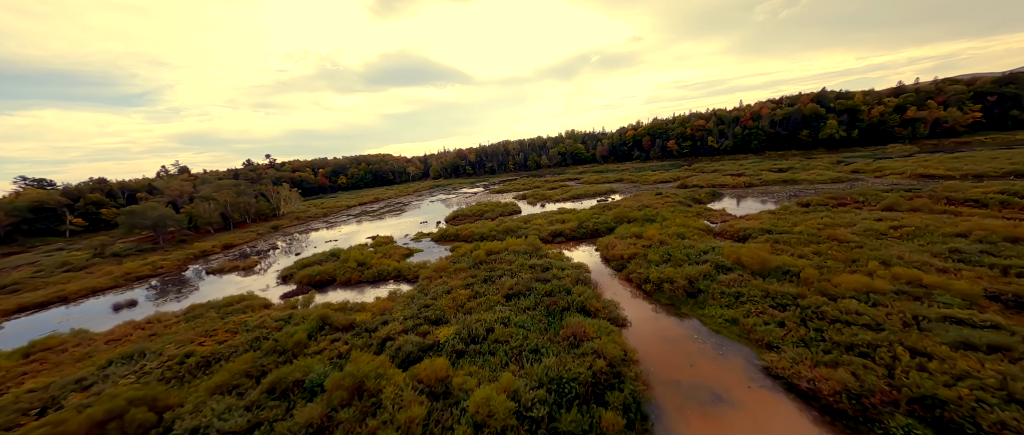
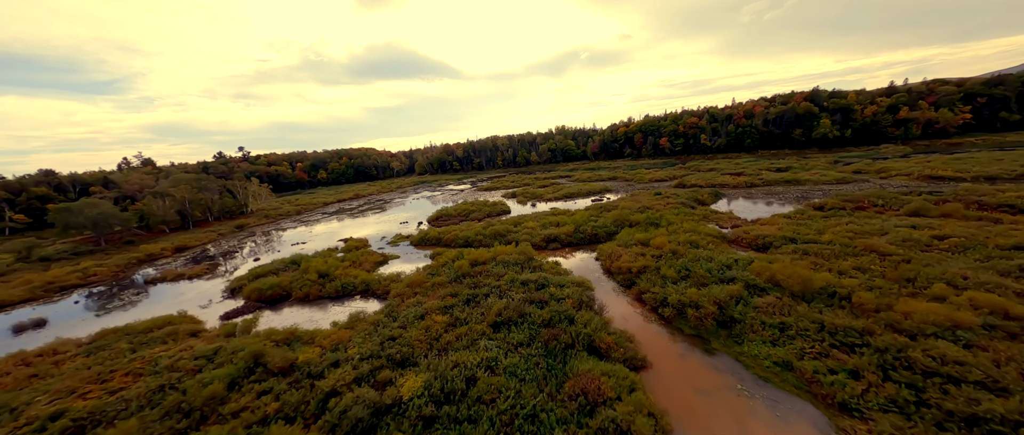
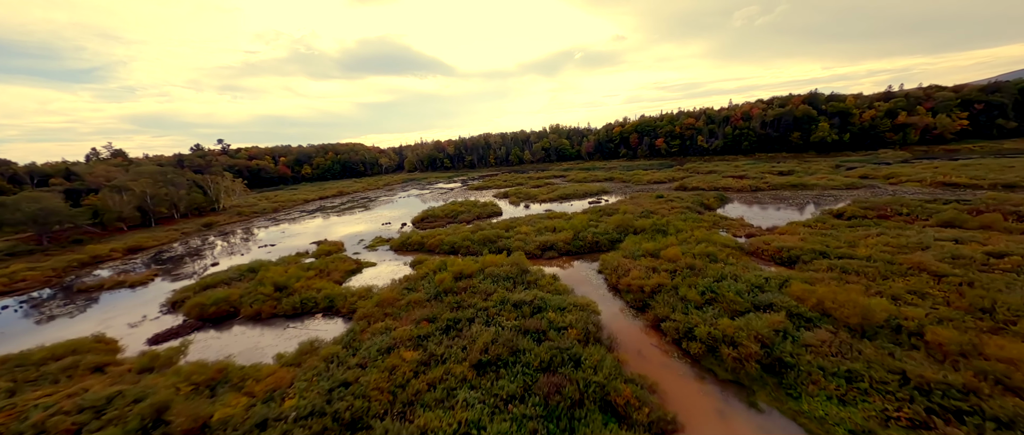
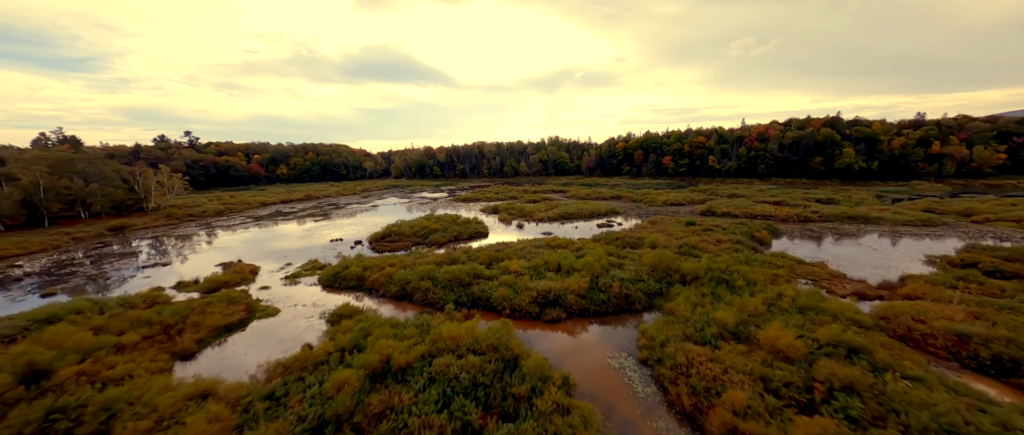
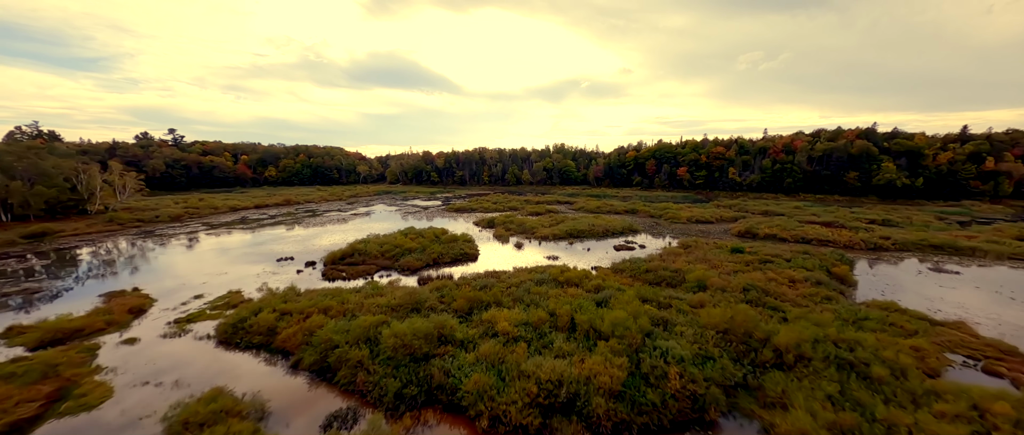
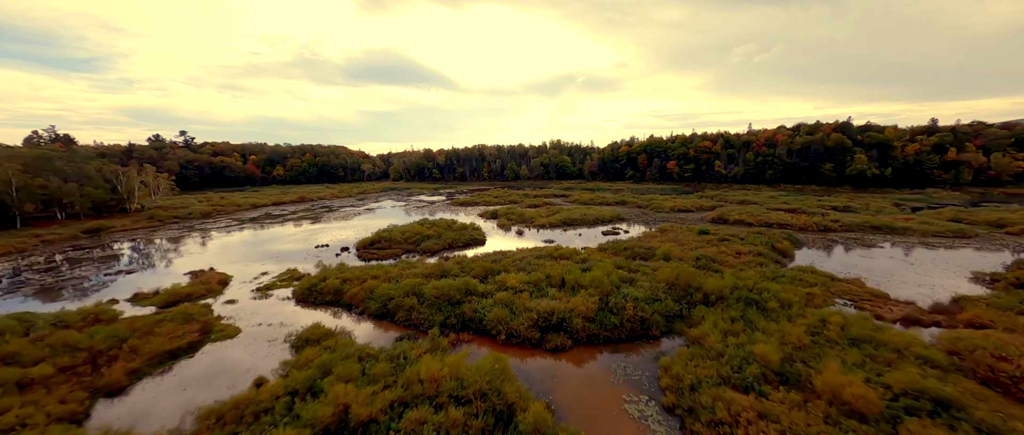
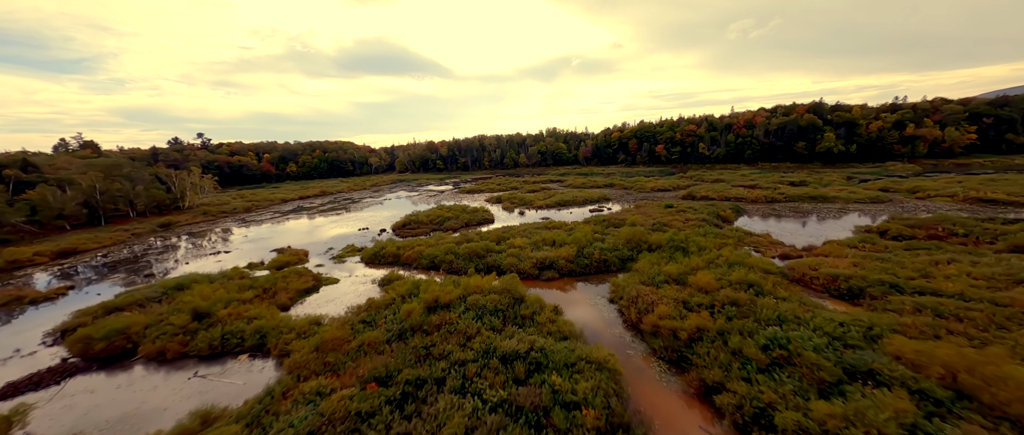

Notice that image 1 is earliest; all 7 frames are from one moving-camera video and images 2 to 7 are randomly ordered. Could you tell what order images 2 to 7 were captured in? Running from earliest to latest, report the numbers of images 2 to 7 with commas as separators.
2, 3, 7, 4, 6, 5
